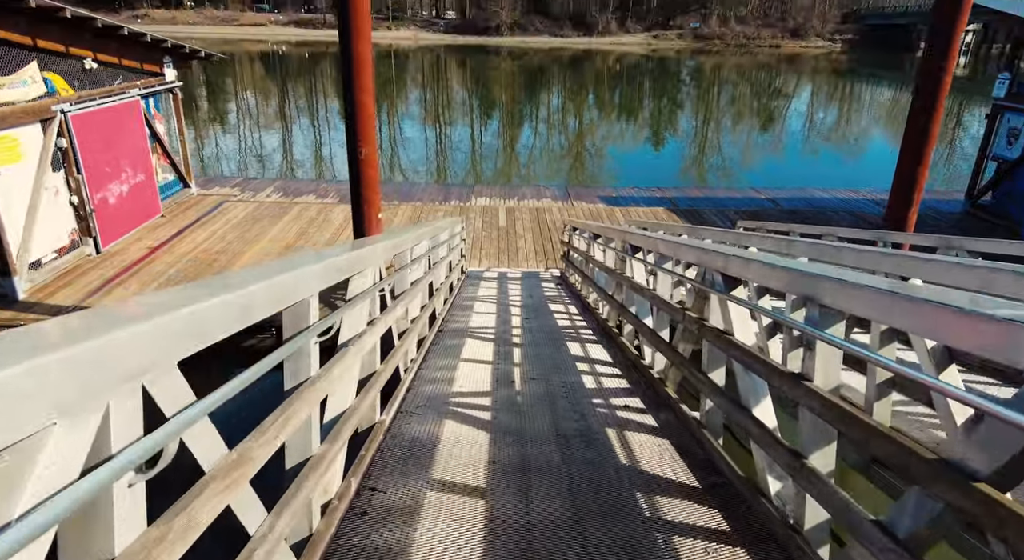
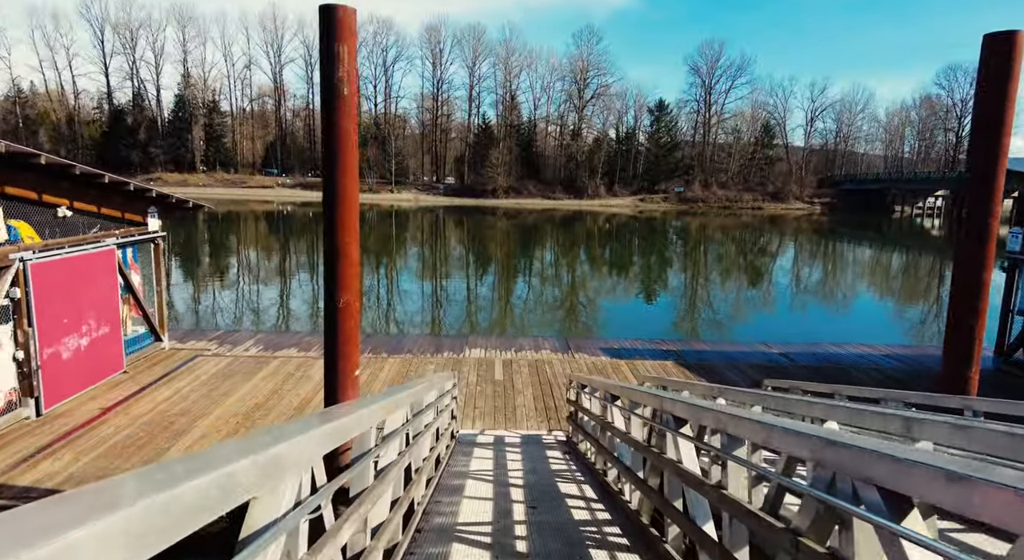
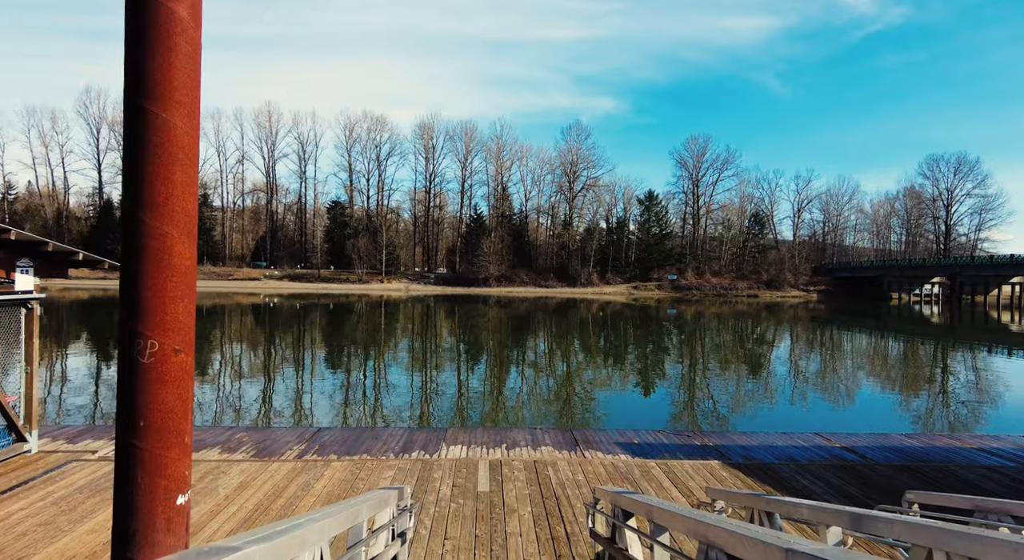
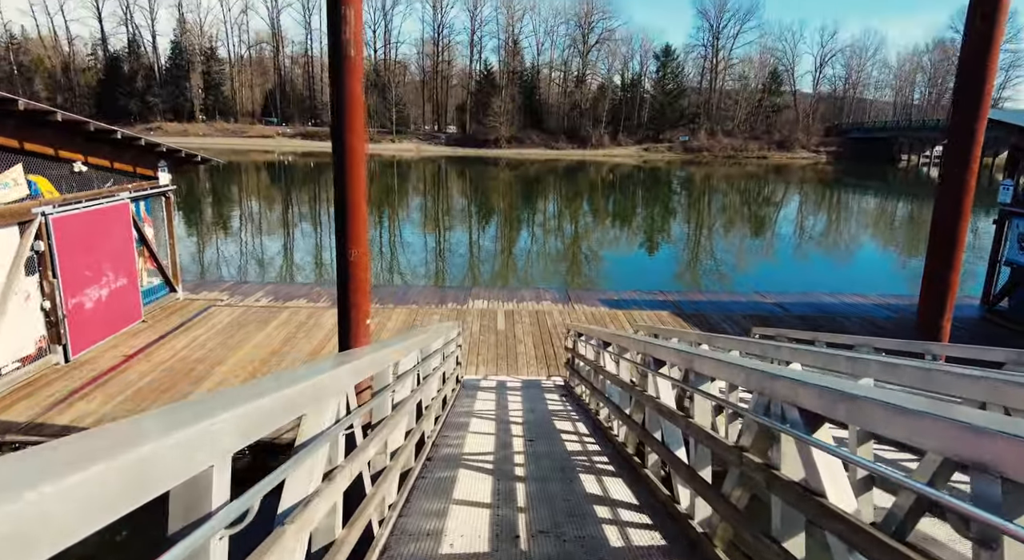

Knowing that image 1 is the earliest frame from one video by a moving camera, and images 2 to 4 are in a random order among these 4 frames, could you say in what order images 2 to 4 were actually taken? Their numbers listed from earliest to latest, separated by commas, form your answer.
4, 2, 3
